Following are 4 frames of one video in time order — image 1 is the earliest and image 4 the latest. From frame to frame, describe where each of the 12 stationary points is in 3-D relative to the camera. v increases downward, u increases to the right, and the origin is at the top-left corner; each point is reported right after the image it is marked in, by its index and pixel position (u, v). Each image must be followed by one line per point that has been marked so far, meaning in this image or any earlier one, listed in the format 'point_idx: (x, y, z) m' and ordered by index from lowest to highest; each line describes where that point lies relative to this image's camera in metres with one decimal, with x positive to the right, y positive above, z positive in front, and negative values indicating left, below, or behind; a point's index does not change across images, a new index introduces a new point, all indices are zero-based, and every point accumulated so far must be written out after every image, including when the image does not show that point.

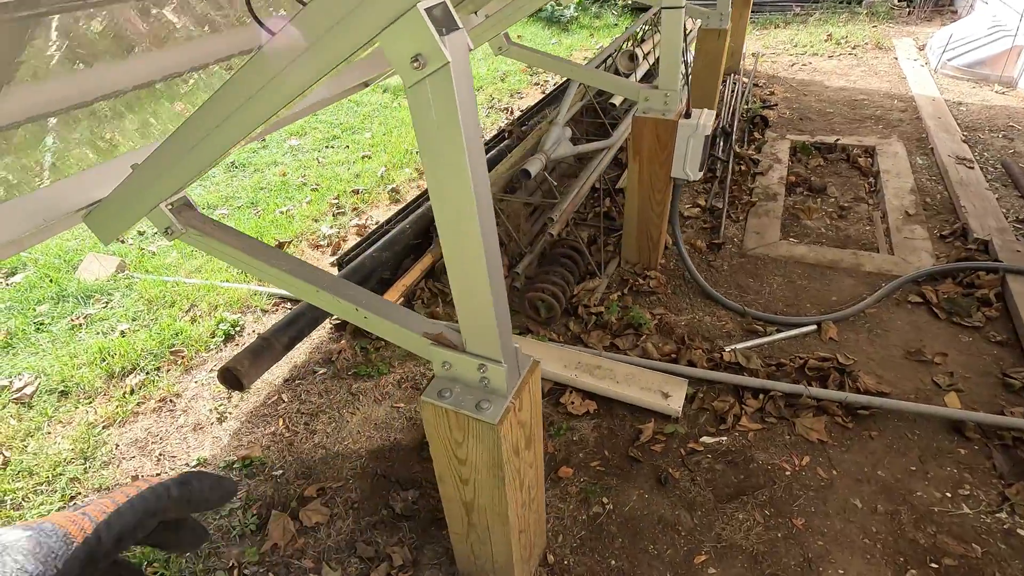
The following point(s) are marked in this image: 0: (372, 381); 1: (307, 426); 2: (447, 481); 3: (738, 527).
0: (-0.9, -0.6, +3.5) m
1: (-1.2, -0.8, +3.2) m
2: (-0.2, -0.7, +2.0) m
3: (+1.1, -1.1, +2.6) m
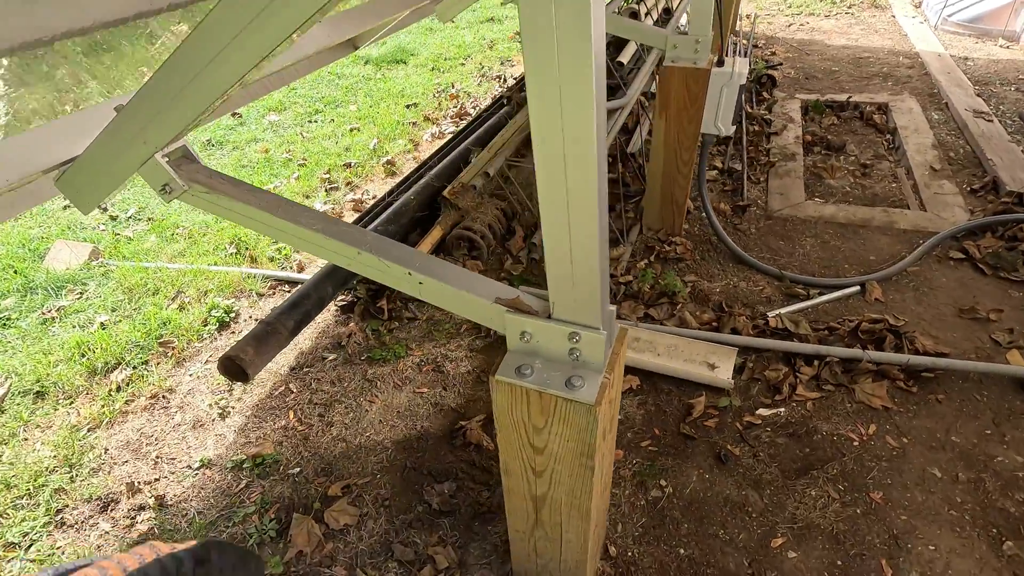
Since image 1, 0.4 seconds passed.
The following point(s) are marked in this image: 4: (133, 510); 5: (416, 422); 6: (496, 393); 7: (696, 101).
0: (-0.7, -0.4, +3.2) m
1: (-1.0, -0.7, +2.9) m
2: (0.0, -0.6, +1.7) m
3: (+1.3, -0.9, +2.4) m
4: (-1.8, -1.0, +2.5) m
5: (-0.5, -0.7, +2.8) m
6: (0.0, -0.3, +1.5) m
7: (+1.1, +1.2, +3.4) m
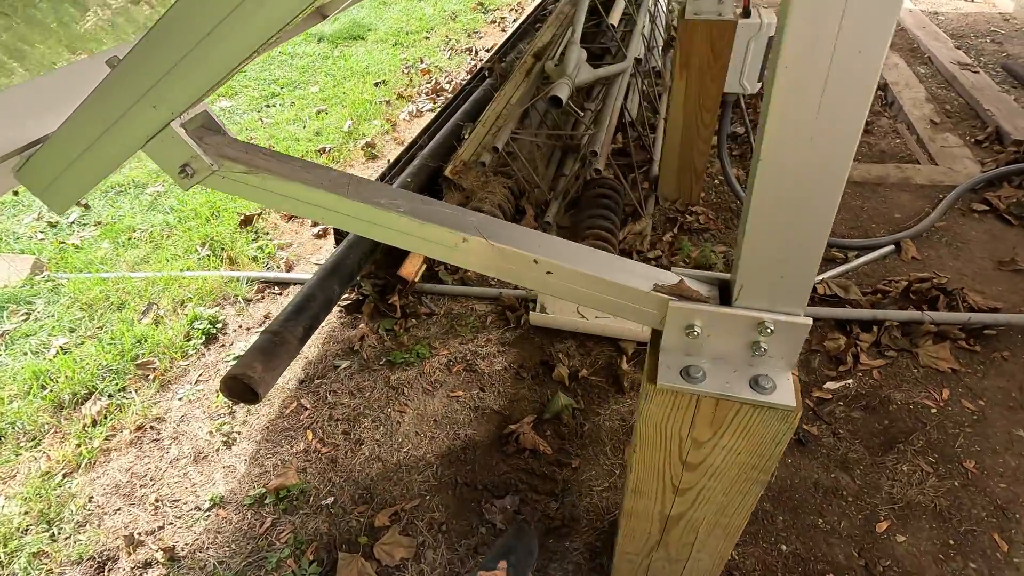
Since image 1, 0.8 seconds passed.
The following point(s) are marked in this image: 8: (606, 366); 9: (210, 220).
0: (-0.5, -0.4, +2.8) m
1: (-0.7, -0.7, +2.5) m
2: (+0.3, -0.5, +1.4) m
3: (+1.6, -0.8, +2.2) m
4: (-1.5, -1.1, +2.1) m
5: (-0.3, -0.6, +2.5) m
6: (+0.3, -0.2, +1.2) m
7: (+1.2, +1.3, +3.2) m
8: (+0.5, -0.4, +2.8) m
9: (-2.2, +0.5, +4.0) m
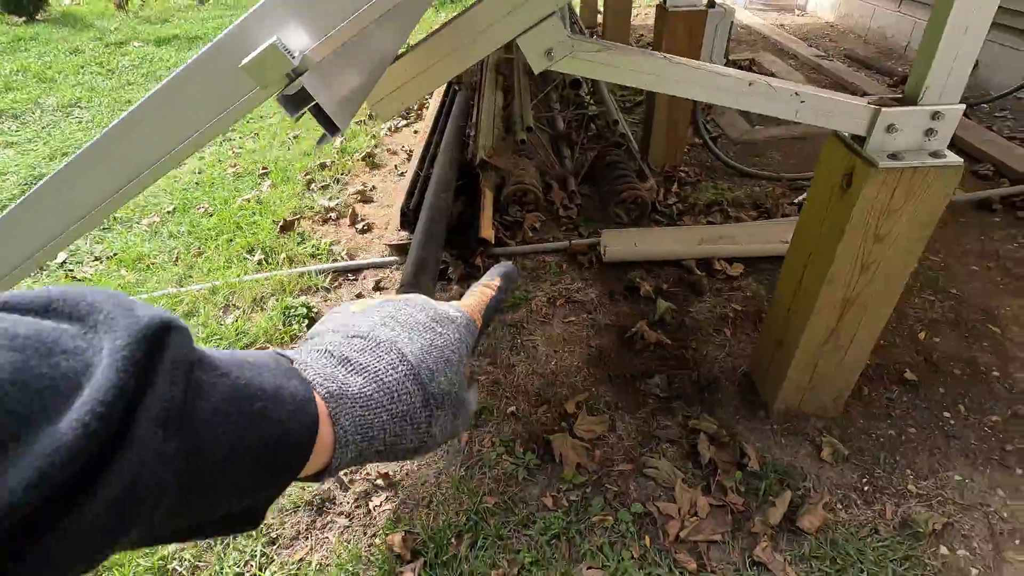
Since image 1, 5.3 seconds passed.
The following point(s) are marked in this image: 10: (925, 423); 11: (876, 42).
0: (+0.1, -0.1, +3.2) m
1: (-0.1, -0.4, +2.8) m
2: (+1.2, 0.0, +2.0) m
3: (+2.2, -0.1, +3.0) m
4: (-0.6, -0.9, +2.3) m
5: (+0.4, -0.3, +2.9) m
6: (+1.1, +0.3, +1.7) m
7: (+1.3, +1.8, +4.0) m
8: (+1.0, 0.0, +3.3) m
9: (-2.0, +0.4, +4.1) m
10: (+1.8, -0.6, +2.4) m
11: (+4.6, +3.1, +7.0) m
